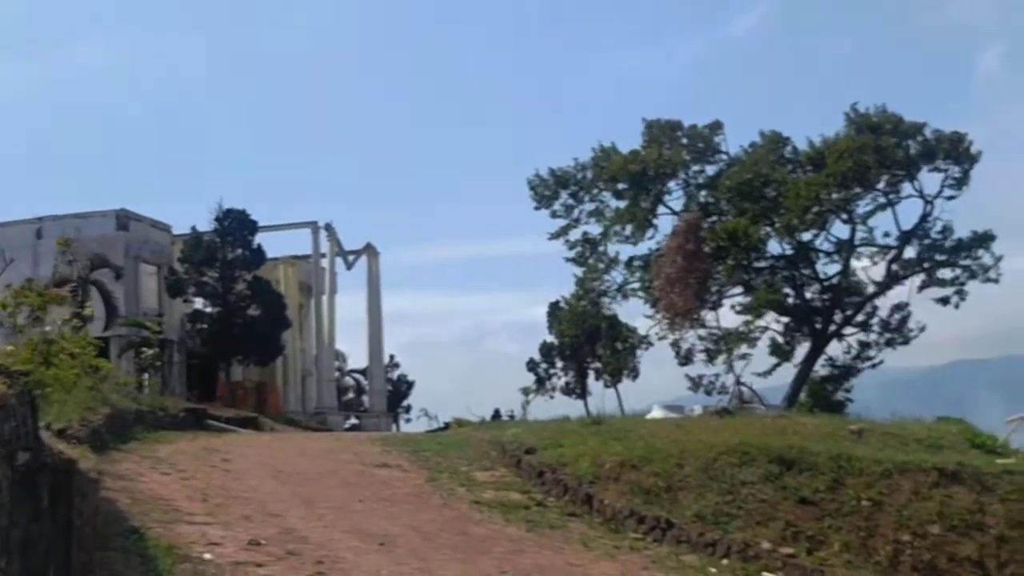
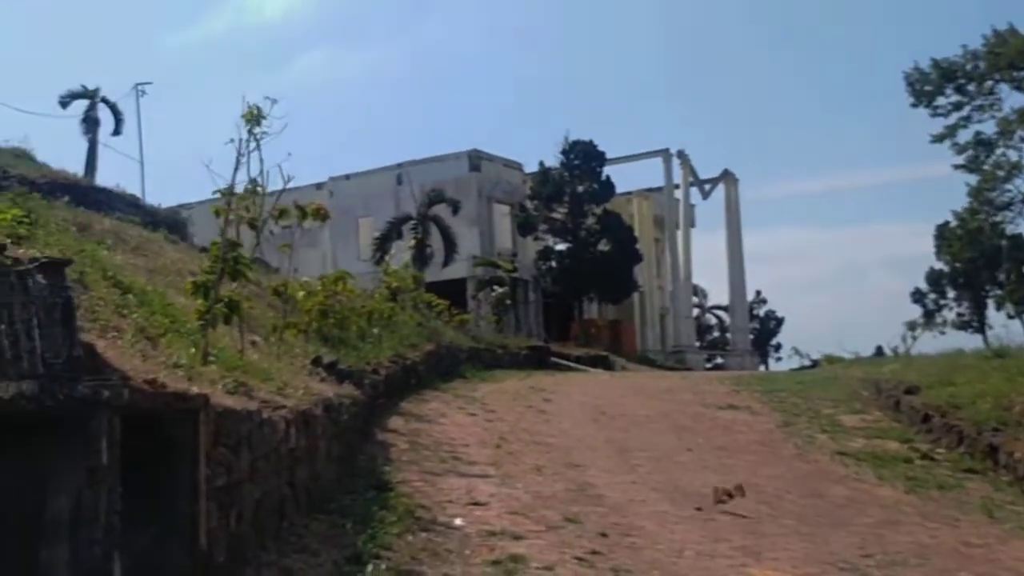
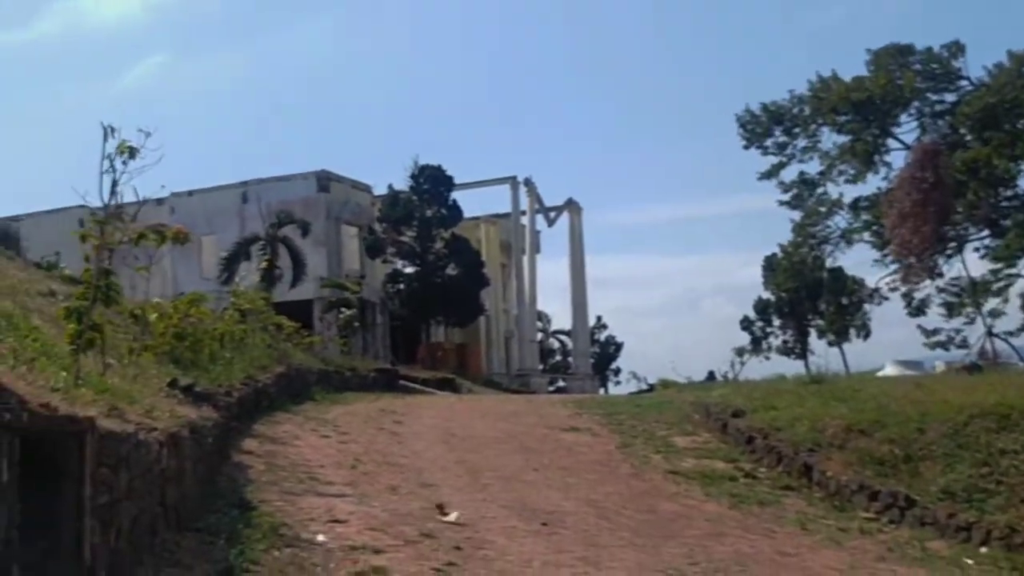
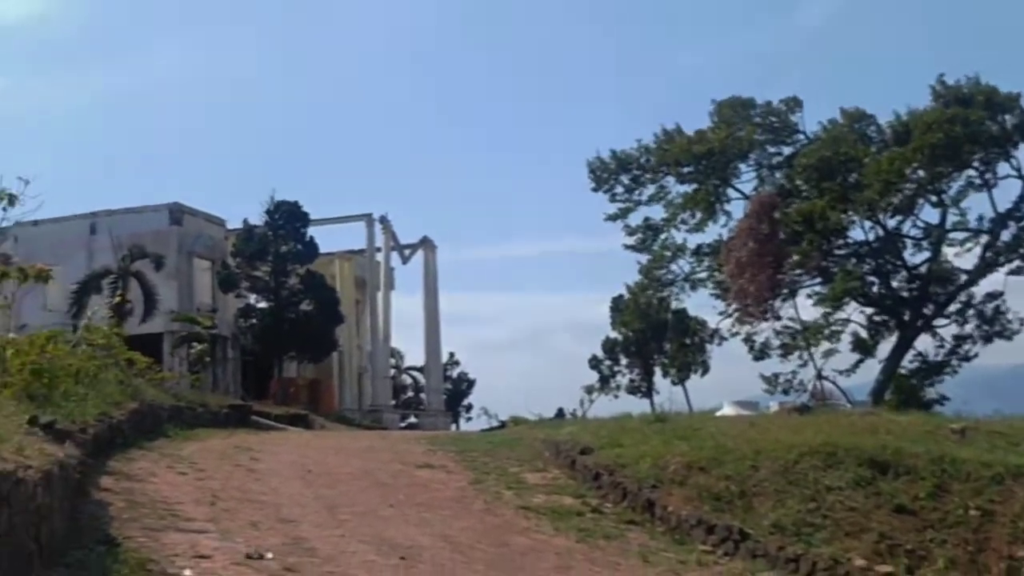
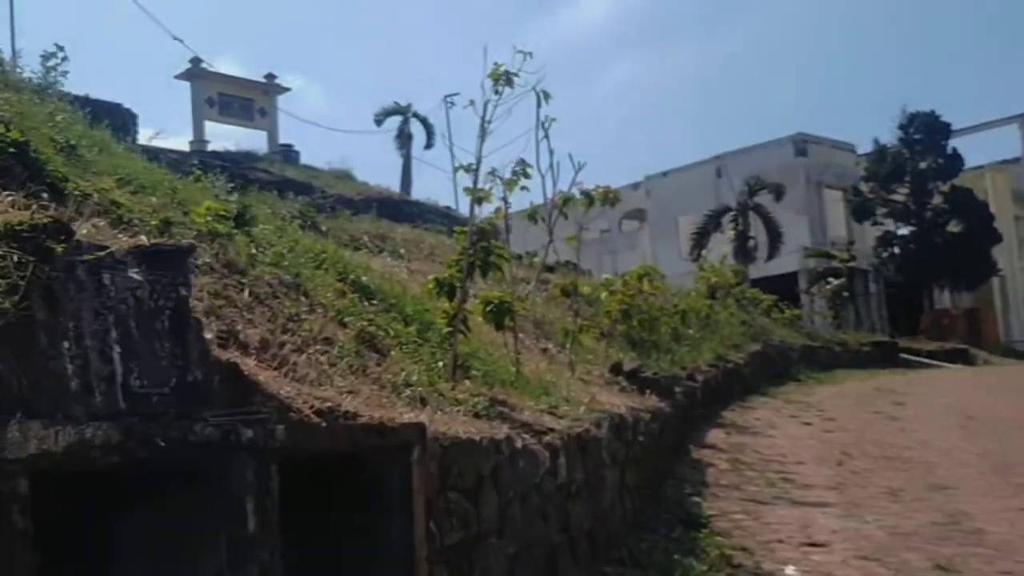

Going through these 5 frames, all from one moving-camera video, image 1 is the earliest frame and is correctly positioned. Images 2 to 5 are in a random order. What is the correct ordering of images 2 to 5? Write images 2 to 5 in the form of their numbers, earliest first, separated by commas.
4, 3, 2, 5
